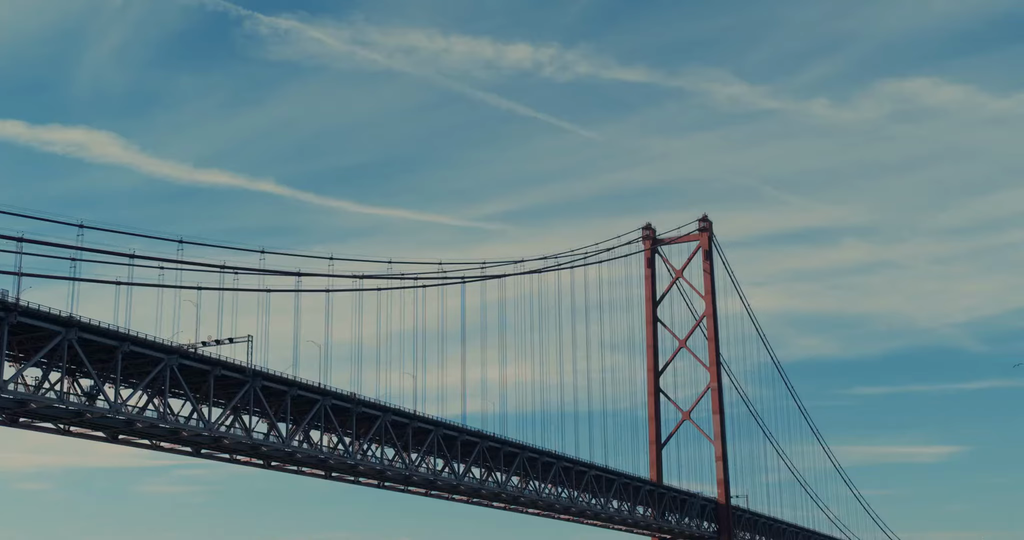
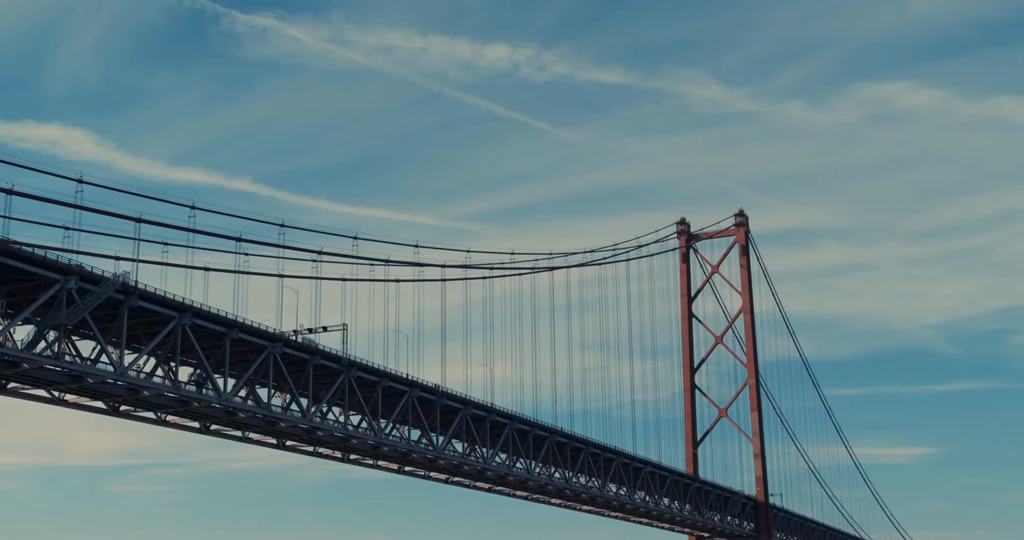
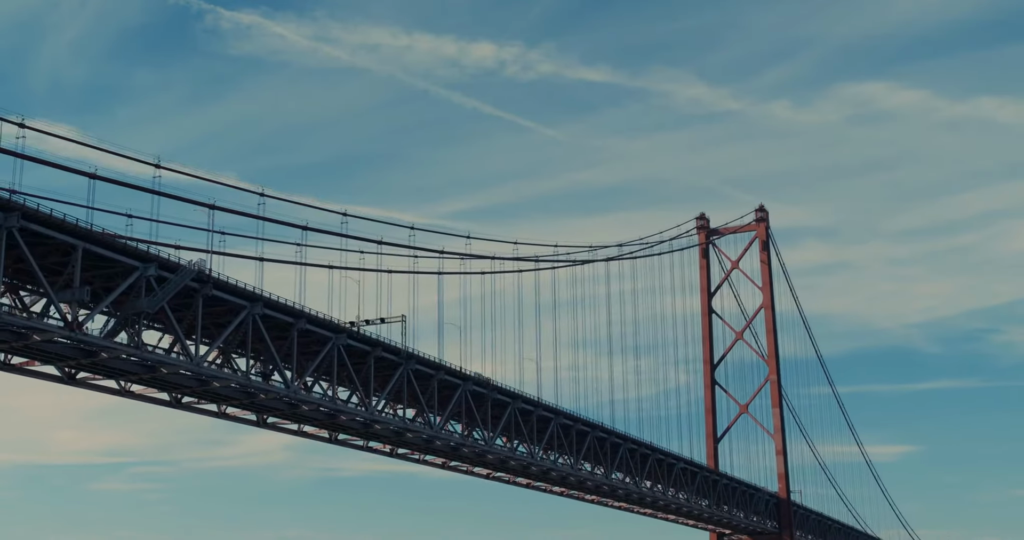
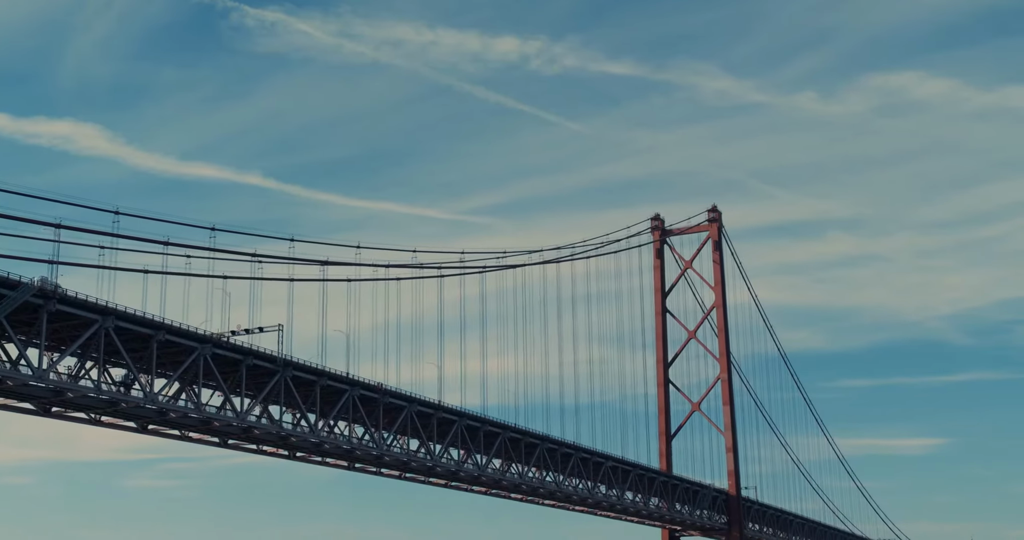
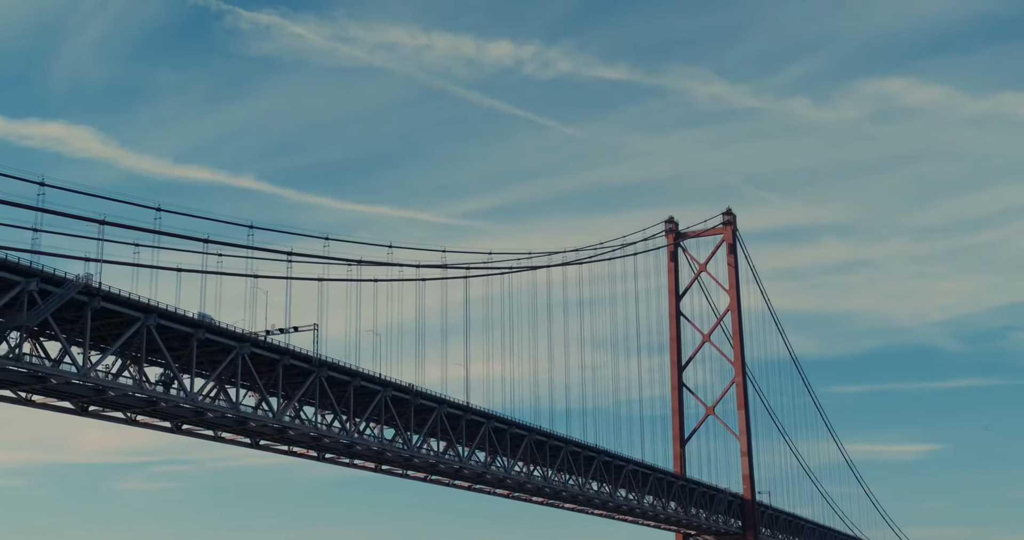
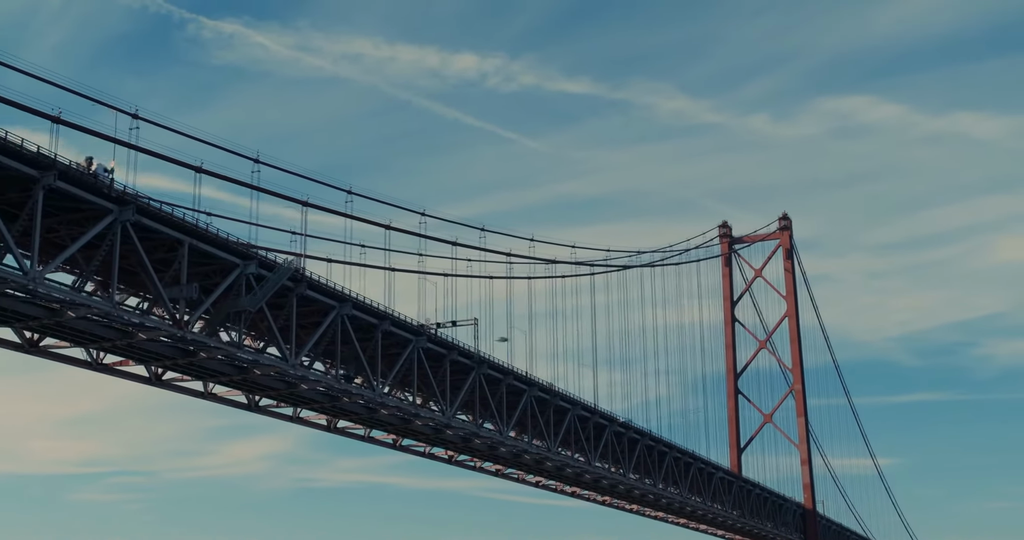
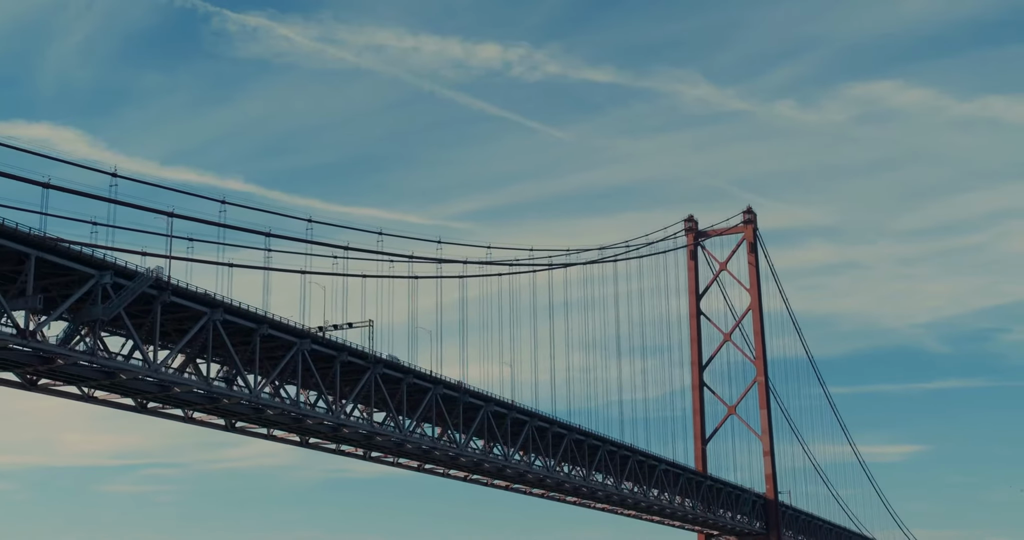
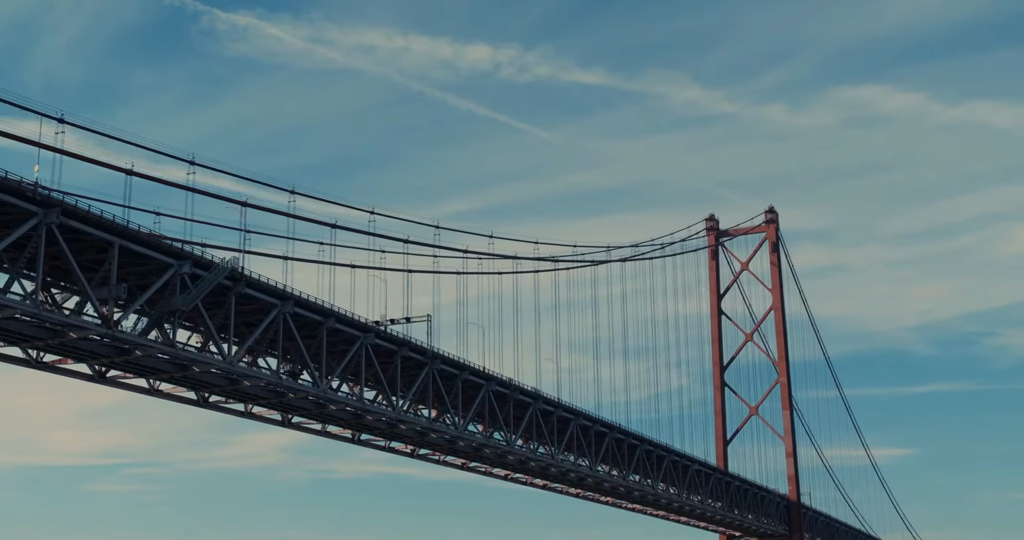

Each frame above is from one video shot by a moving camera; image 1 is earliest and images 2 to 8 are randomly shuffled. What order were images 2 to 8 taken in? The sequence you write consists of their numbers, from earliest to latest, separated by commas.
4, 5, 2, 7, 3, 8, 6
